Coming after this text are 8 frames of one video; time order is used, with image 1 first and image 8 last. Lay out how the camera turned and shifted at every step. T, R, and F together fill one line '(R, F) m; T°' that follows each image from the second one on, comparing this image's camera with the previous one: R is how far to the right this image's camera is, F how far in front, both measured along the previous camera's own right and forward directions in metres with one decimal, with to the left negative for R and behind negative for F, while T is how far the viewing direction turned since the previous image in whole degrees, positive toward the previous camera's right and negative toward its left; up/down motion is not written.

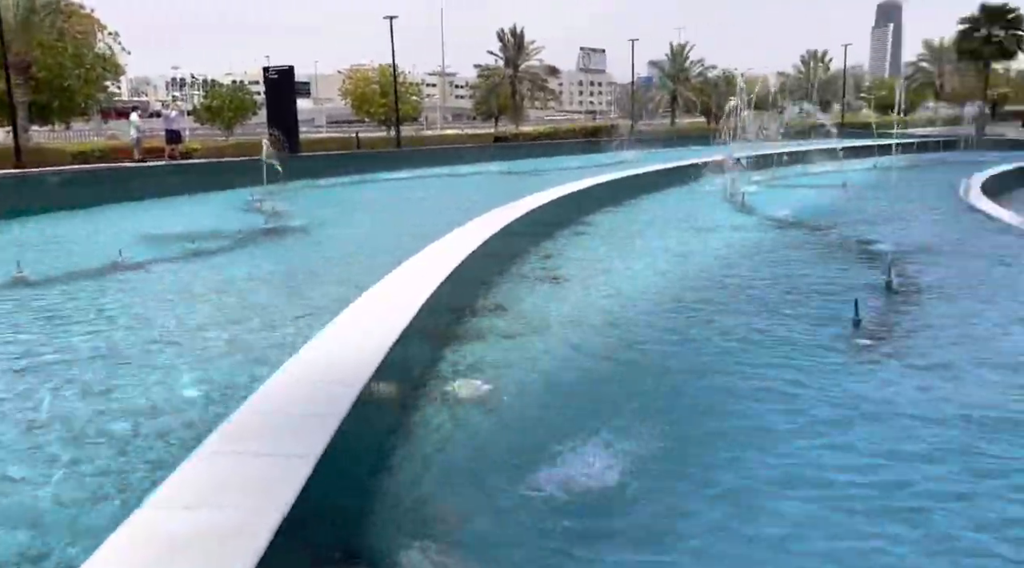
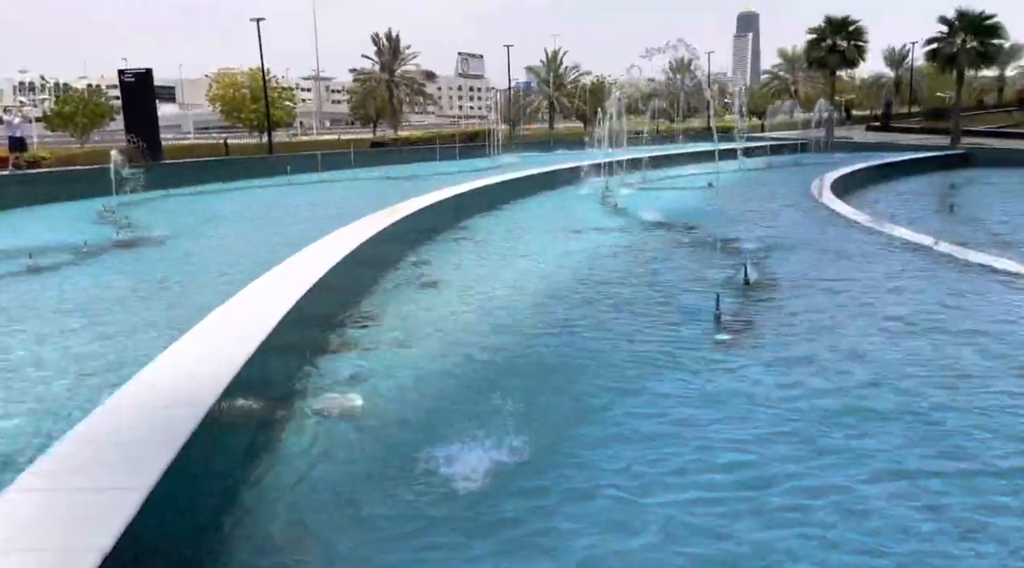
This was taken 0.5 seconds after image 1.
(+0.1, +0.1) m; +9°
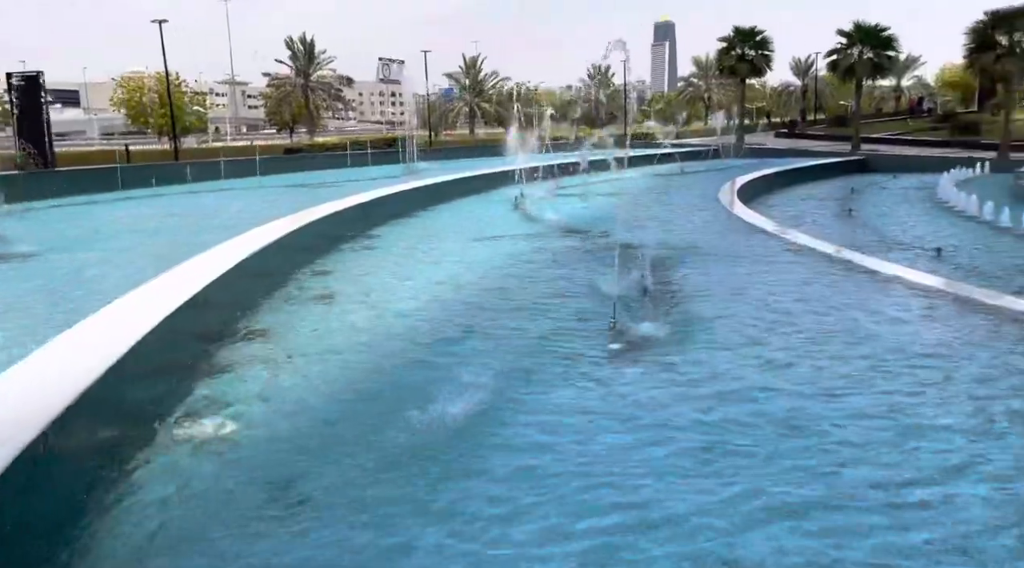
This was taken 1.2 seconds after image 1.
(+0.2, +0.1) m; +6°
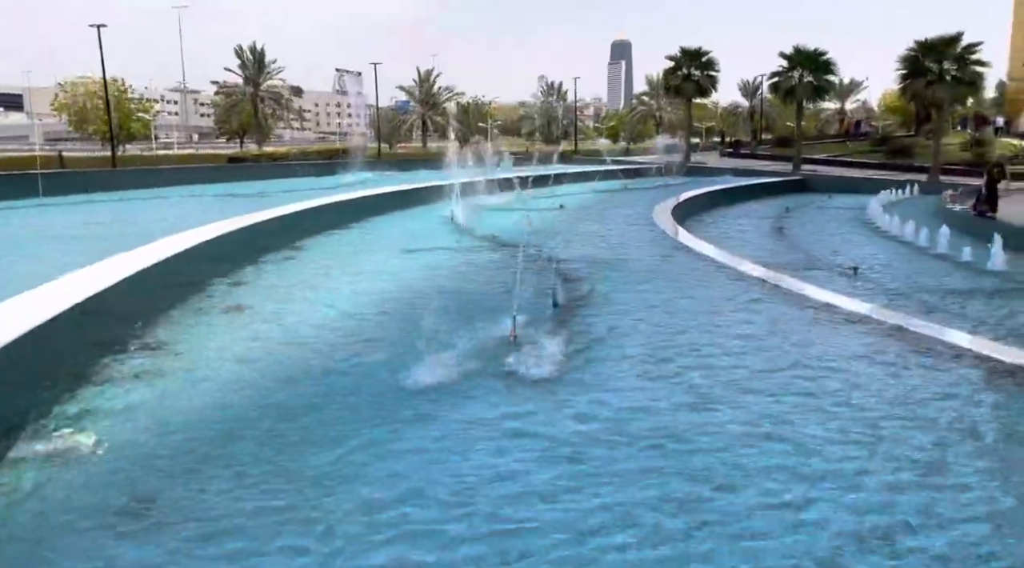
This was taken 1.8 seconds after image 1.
(+0.4, 0.0) m; +3°
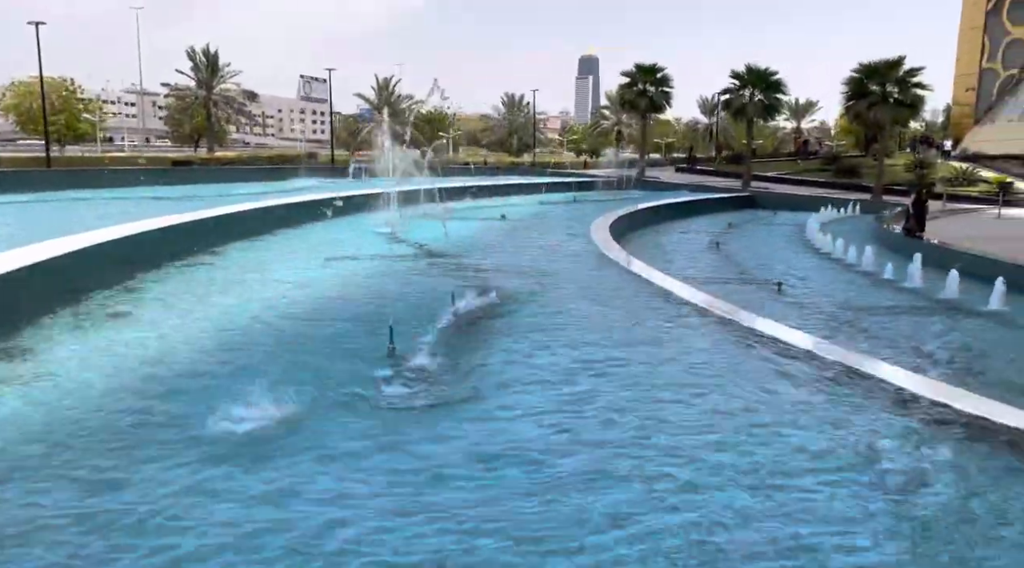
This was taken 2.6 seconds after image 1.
(+0.5, +0.1) m; +2°
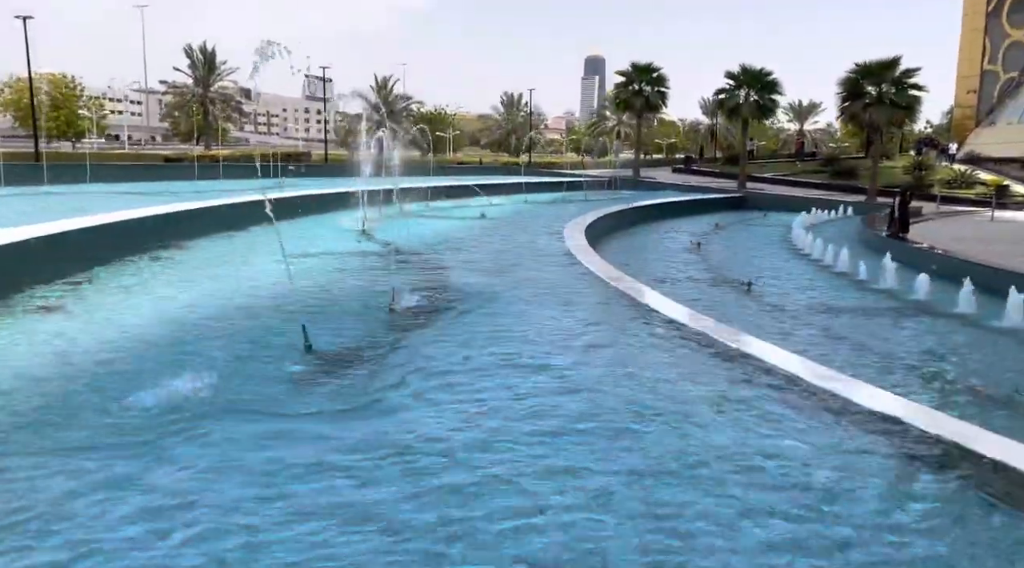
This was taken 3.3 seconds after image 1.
(+0.5, +0.1) m; -1°
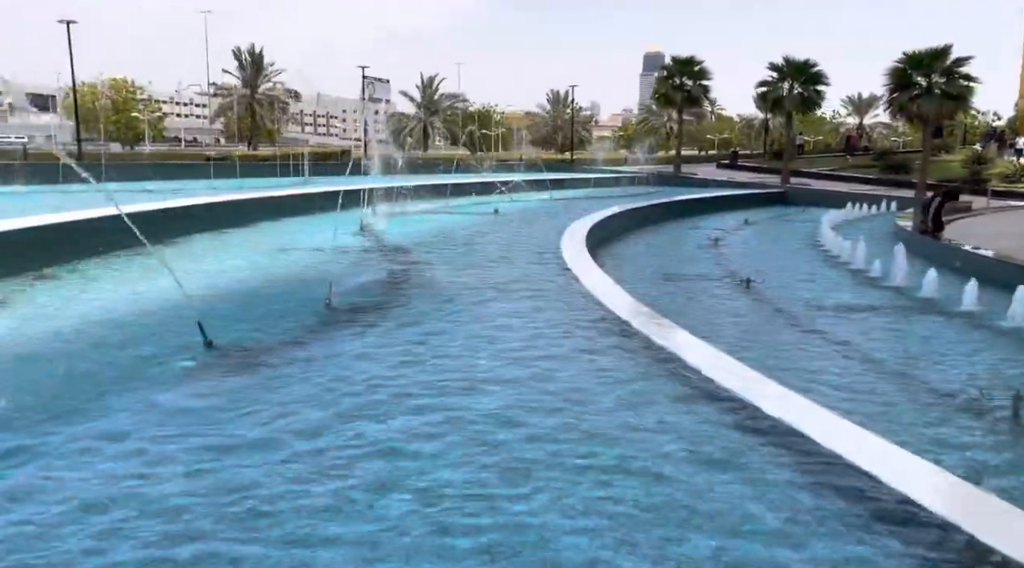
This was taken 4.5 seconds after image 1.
(+0.8, +0.1) m; -5°
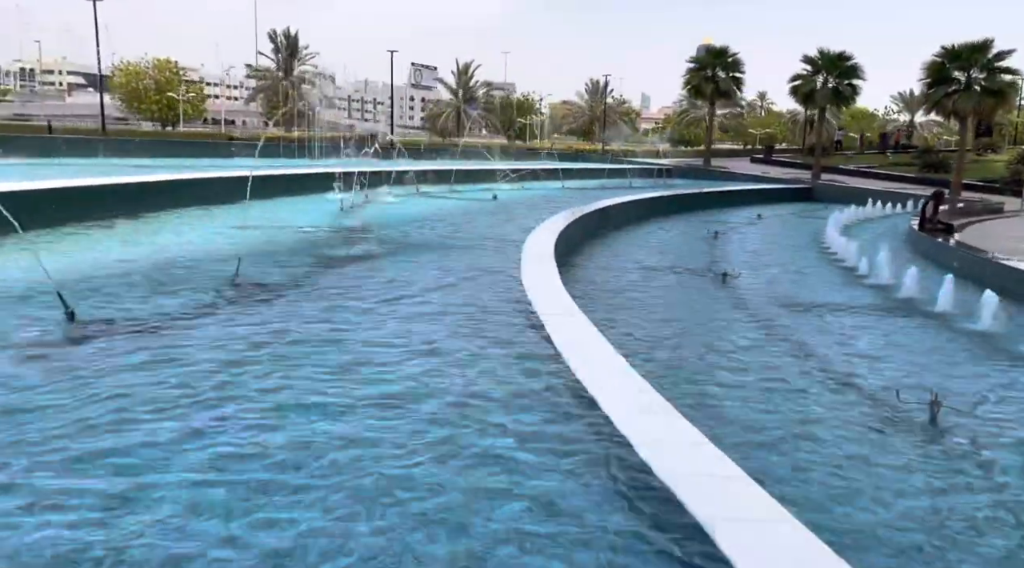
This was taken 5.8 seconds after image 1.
(+0.9, +0.1) m; -4°
